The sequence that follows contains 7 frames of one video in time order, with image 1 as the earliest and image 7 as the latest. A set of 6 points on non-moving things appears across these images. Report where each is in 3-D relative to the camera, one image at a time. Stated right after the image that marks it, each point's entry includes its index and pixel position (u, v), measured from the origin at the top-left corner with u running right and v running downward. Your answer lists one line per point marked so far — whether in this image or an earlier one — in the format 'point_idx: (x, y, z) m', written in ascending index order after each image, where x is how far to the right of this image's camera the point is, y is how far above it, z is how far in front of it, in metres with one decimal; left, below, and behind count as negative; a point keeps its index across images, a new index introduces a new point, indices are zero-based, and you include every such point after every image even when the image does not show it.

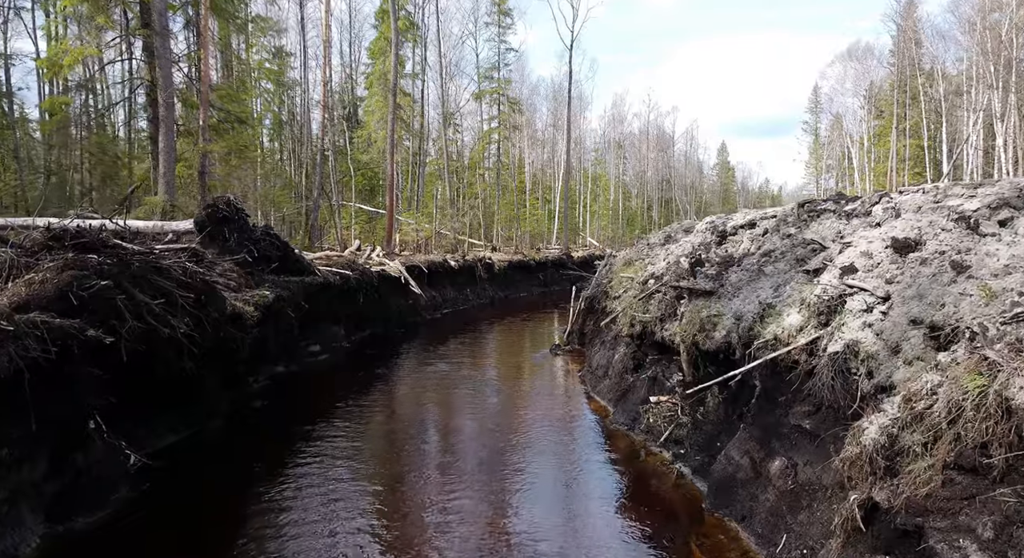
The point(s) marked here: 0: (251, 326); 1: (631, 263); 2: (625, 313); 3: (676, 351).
0: (-4.4, -0.7, +10.7) m
1: (+2.7, +0.3, +14.7) m
2: (+2.0, -0.6, +11.4) m
3: (+2.3, -1.0, +9.3) m
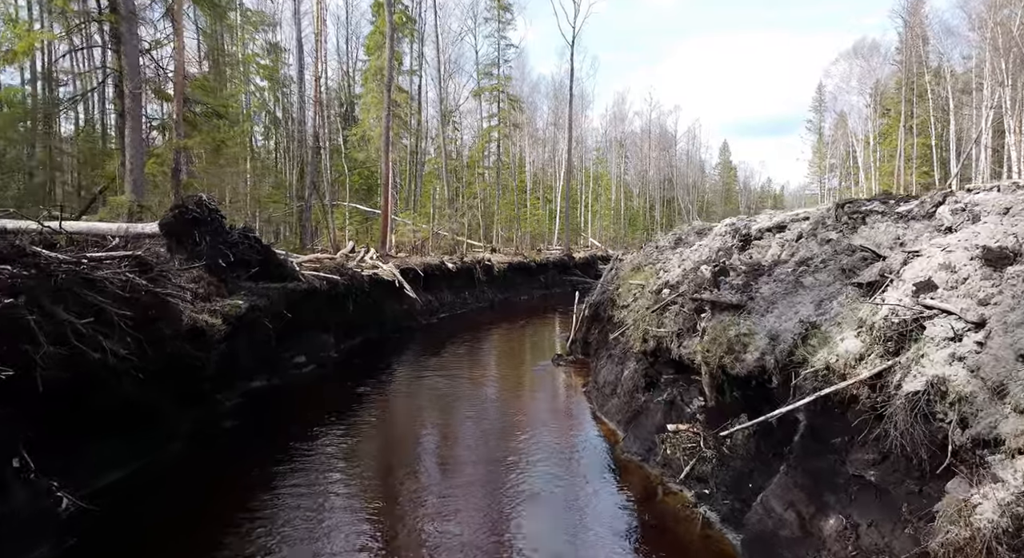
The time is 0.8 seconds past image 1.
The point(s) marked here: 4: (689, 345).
0: (-4.4, -0.9, +9.6) m
1: (+2.7, +0.2, +13.5) m
2: (+1.9, -0.7, +10.3) m
3: (+2.3, -1.2, +8.2) m
4: (+2.2, -0.8, +8.3) m
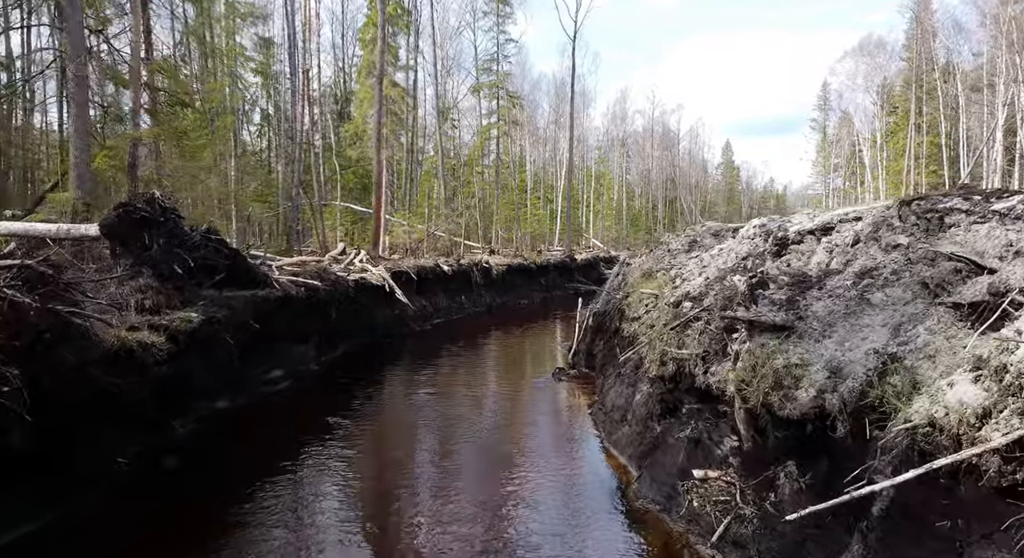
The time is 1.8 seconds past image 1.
0: (-4.5, -1.0, +8.1) m
1: (+2.6, 0.0, +12.1) m
2: (+1.8, -0.8, +8.9) m
3: (+2.2, -1.3, +6.7) m
4: (+2.1, -1.0, +6.9) m
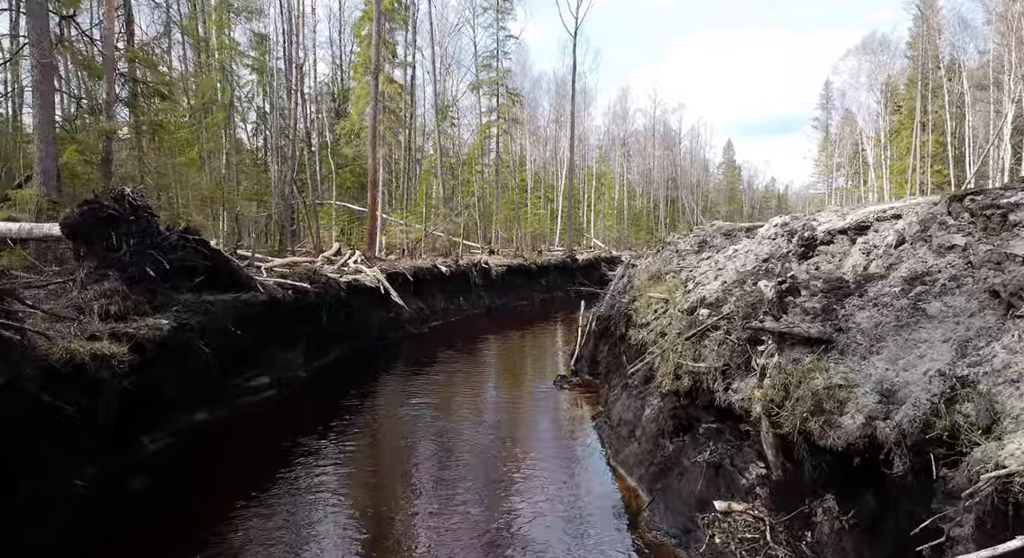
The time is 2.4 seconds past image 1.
0: (-4.5, -1.0, +7.4) m
1: (+2.6, 0.0, +11.3) m
2: (+1.8, -0.9, +8.1) m
3: (+2.2, -1.3, +6.0) m
4: (+2.1, -1.0, +6.1) m
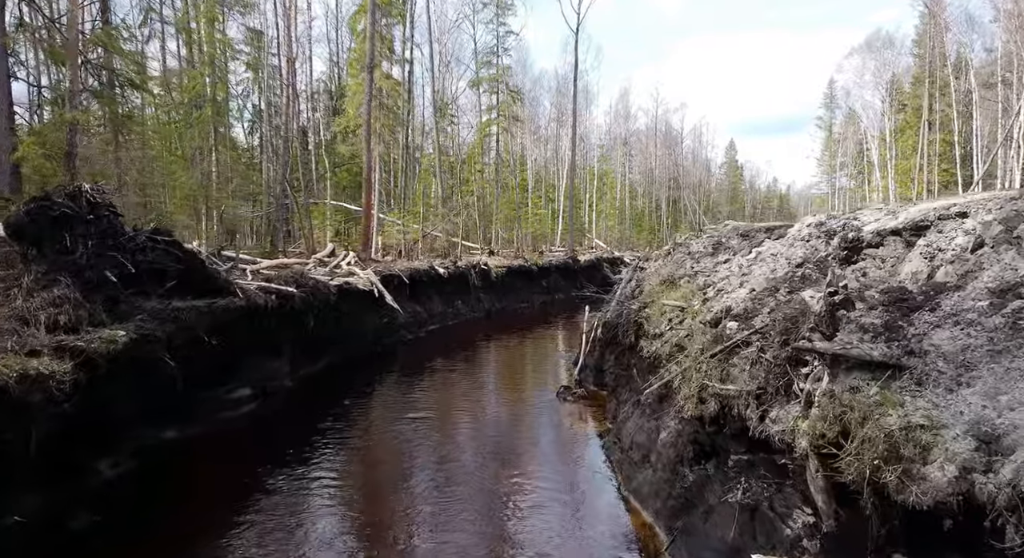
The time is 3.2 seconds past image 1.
0: (-4.5, -1.1, +6.4) m
1: (+2.6, -0.1, +10.4) m
2: (+1.8, -1.0, +7.1) m
3: (+2.2, -1.4, +5.0) m
4: (+2.1, -1.1, +5.2) m
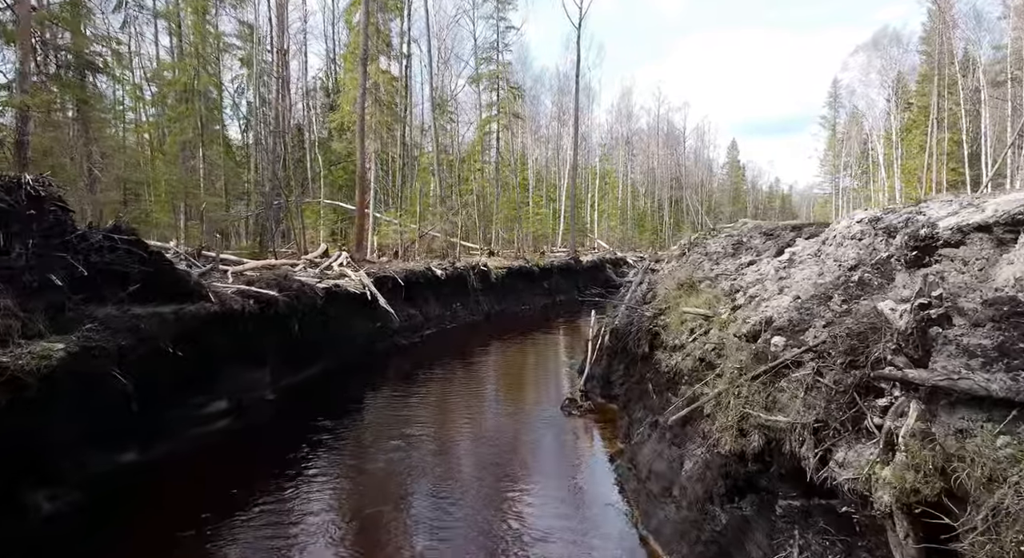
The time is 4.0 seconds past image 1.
0: (-4.5, -1.2, +5.3) m
1: (+2.6, -0.1, +9.3) m
2: (+1.8, -1.0, +6.1) m
3: (+2.2, -1.5, +3.9) m
4: (+2.1, -1.1, +4.1) m
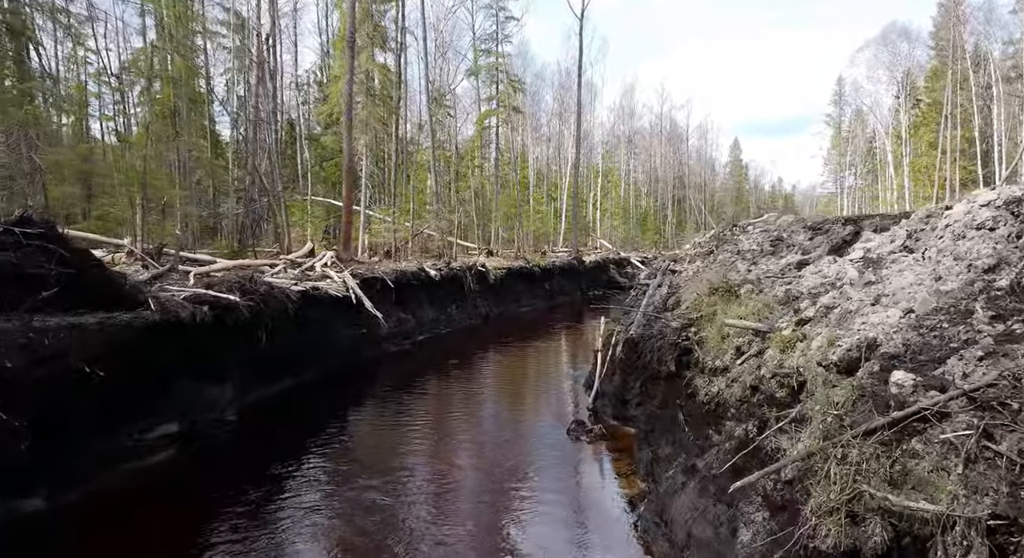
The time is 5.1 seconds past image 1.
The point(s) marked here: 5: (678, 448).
0: (-4.6, -1.2, +3.6) m
1: (+2.5, -0.2, +7.6) m
2: (+1.8, -1.1, +4.4) m
3: (+2.1, -1.5, +2.2) m
4: (+2.1, -1.2, +2.4) m
5: (+1.7, -1.8, +6.9) m
